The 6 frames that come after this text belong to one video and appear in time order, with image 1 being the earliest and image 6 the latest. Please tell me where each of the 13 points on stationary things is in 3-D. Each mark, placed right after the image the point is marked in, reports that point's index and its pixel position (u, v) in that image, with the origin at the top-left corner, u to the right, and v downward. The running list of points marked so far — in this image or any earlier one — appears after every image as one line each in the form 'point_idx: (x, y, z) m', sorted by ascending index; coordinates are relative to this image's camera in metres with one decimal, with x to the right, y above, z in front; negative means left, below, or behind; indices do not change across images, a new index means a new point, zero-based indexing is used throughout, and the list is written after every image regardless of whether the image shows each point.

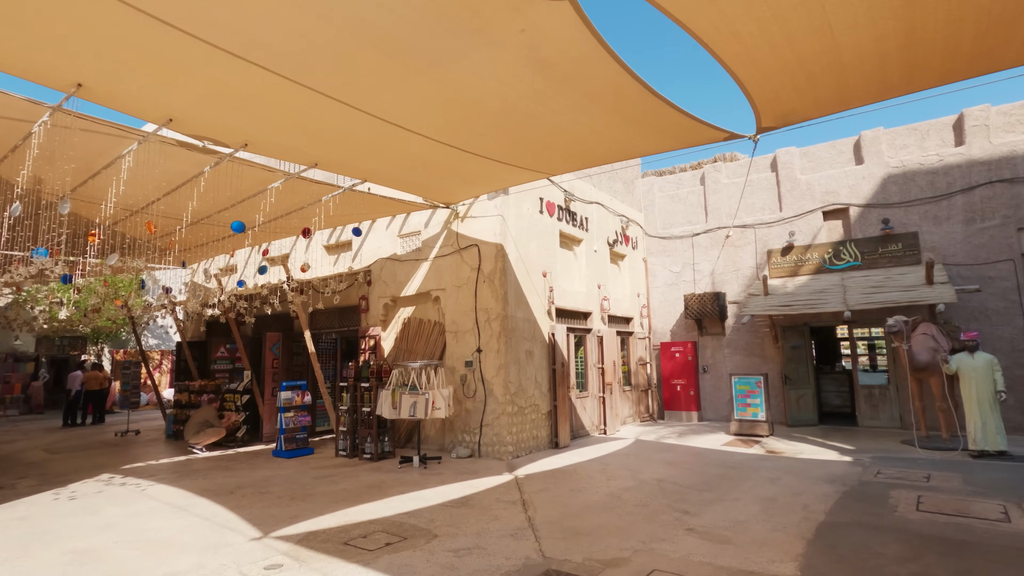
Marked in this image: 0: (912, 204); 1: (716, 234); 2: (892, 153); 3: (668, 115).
0: (+8.0, +1.7, +10.8) m
1: (+4.9, +1.3, +12.9) m
2: (+7.9, +2.8, +11.1) m
3: (+1.5, +1.7, +5.3) m
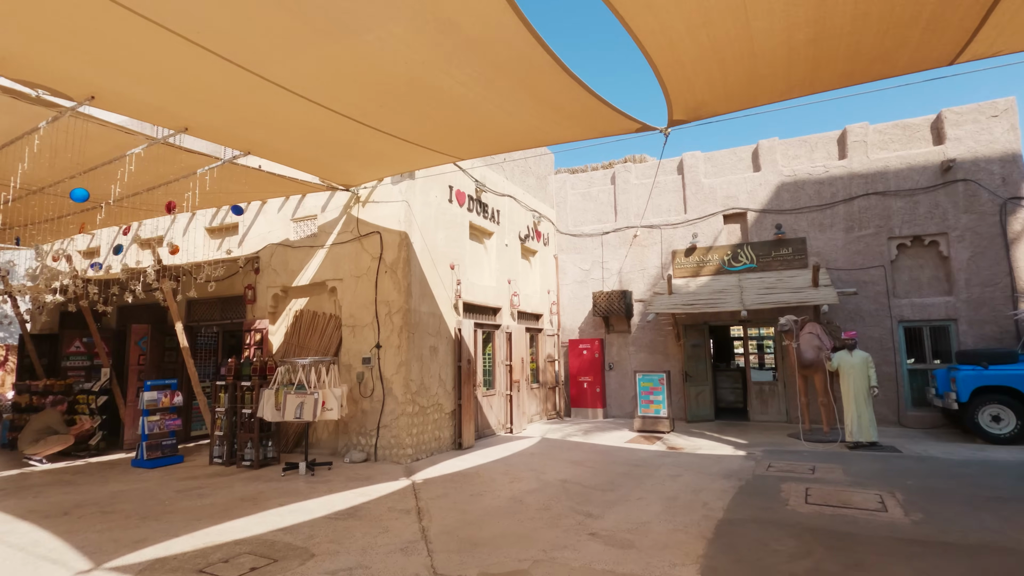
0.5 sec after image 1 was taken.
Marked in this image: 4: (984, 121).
0: (+6.1, +1.6, +11.5) m
1: (+2.7, +1.3, +13.0) m
2: (+6.0, +2.7, +11.8) m
3: (+0.6, +1.8, +5.1) m
4: (+9.0, +3.2, +10.2) m
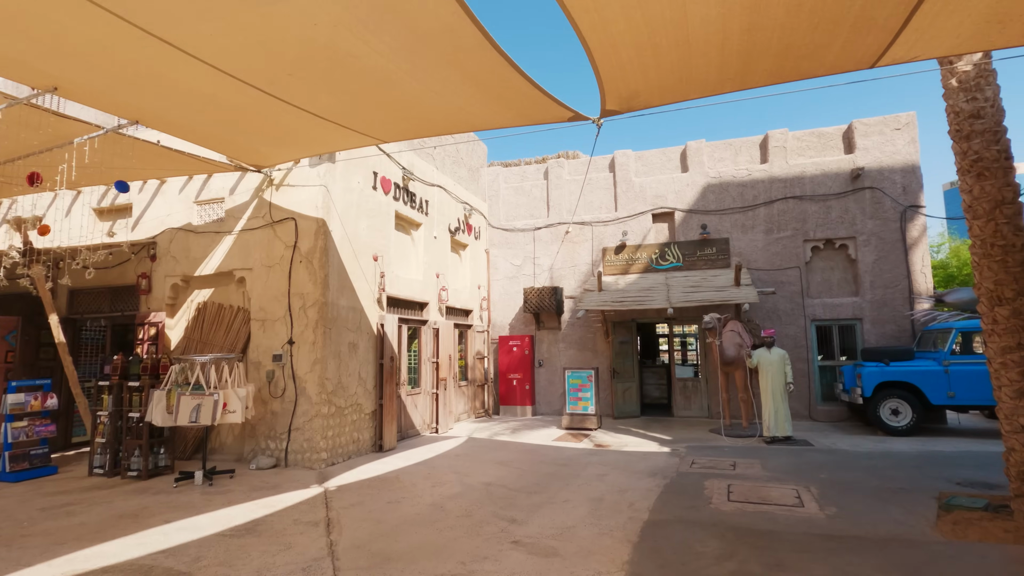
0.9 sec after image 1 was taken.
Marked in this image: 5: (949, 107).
0: (+4.7, +1.7, +11.8) m
1: (+1.1, +1.4, +12.9) m
2: (+4.5, +2.8, +12.1) m
3: (0.0, +1.9, +4.8) m
4: (+7.7, +3.2, +10.9) m
5: (+4.1, +1.7, +5.0) m
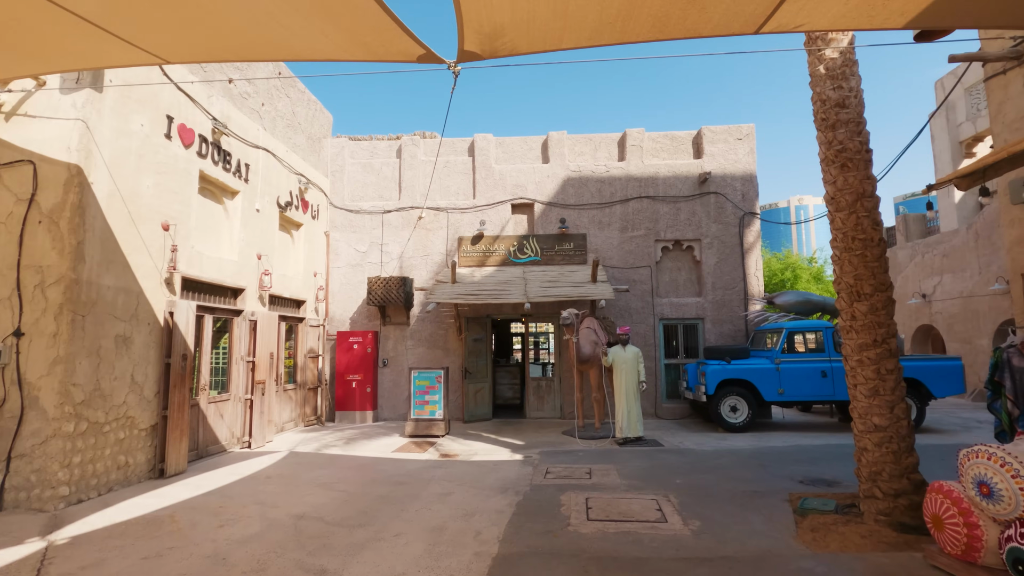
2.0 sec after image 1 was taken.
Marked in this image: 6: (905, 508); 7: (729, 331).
0: (+1.5, +1.7, +11.5) m
1: (-2.3, +1.6, +11.7) m
2: (+1.3, +2.8, +11.7) m
3: (-1.1, +2.1, +3.5) m
4: (+4.7, +3.1, +11.5) m
5: (+2.7, +1.7, +4.9) m
6: (+3.1, -1.7, +4.2) m
7: (+4.5, -0.9, +11.1) m
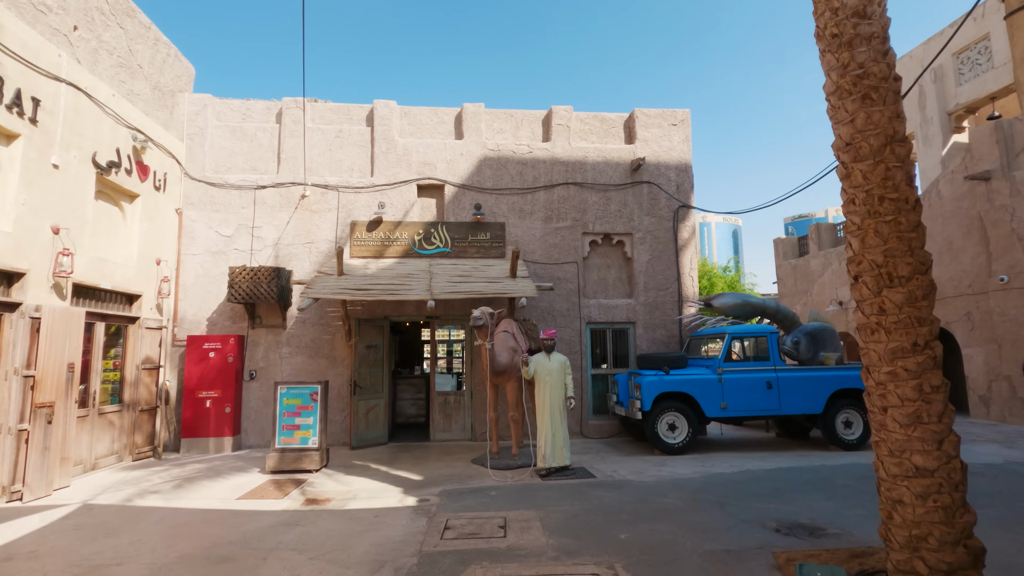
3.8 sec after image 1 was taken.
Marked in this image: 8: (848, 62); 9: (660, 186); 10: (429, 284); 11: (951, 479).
0: (-0.2, +1.8, +9.9) m
1: (-4.0, +1.7, +9.5) m
2: (-0.4, +2.9, +10.1) m
3: (-1.6, +2.2, +1.6) m
4: (+3.0, +3.1, +10.4) m
5: (+2.0, +1.9, +3.5) m
6: (+2.4, -1.6, +2.9) m
7: (+2.7, -0.9, +9.9) m
8: (+2.1, +1.4, +3.3) m
9: (+2.8, +1.9, +10.2) m
10: (-1.3, 0.0, +8.4) m
11: (+2.4, -1.0, +3.0) m
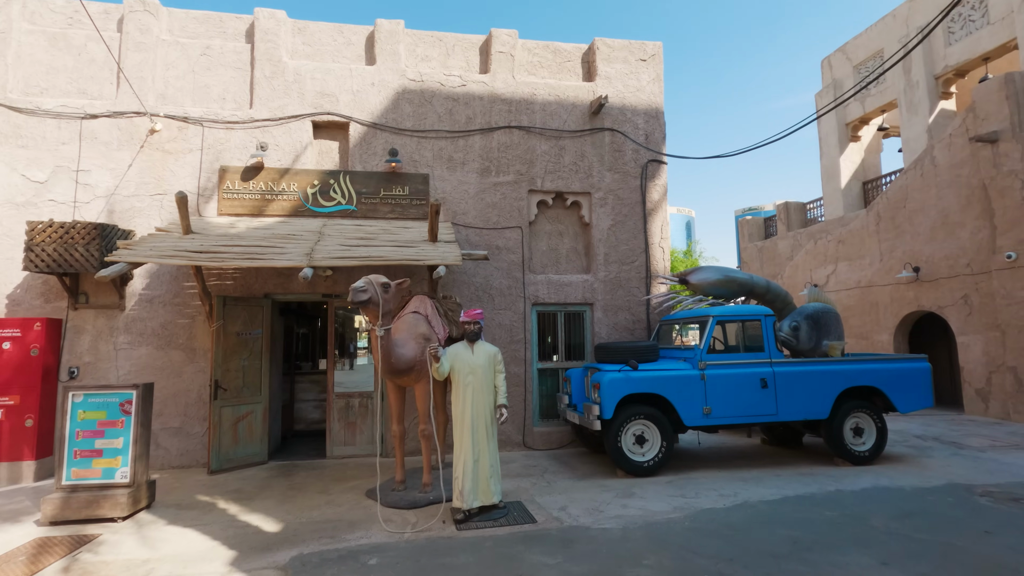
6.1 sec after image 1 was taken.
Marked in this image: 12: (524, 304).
0: (-1.2, +2.2, +7.7) m
1: (-5.0, +2.1, +7.0) m
2: (-1.5, +3.3, +7.9) m
3: (-2.0, +2.5, -0.7) m
4: (+1.9, +3.5, +8.4) m
5: (+1.5, +2.1, +1.5) m
6: (+1.9, -1.4, +0.9) m
7: (+1.7, -0.5, +7.9) m
8: (+1.5, +1.7, +1.3) m
9: (+1.7, +2.3, +8.2) m
10: (-2.2, +0.4, +6.2) m
11: (+1.9, -0.8, +1.0) m
12: (+0.2, -0.2, +7.6) m
